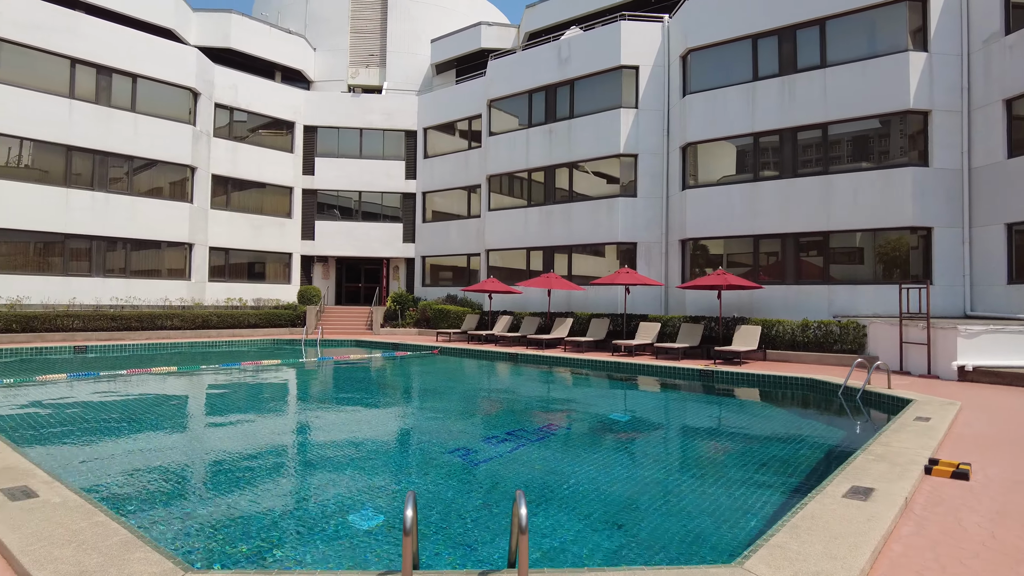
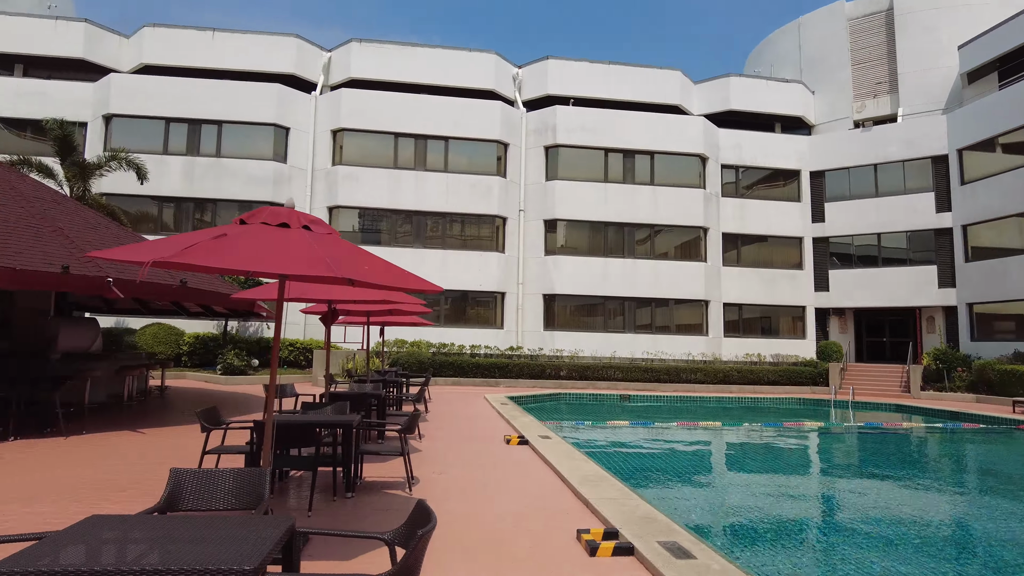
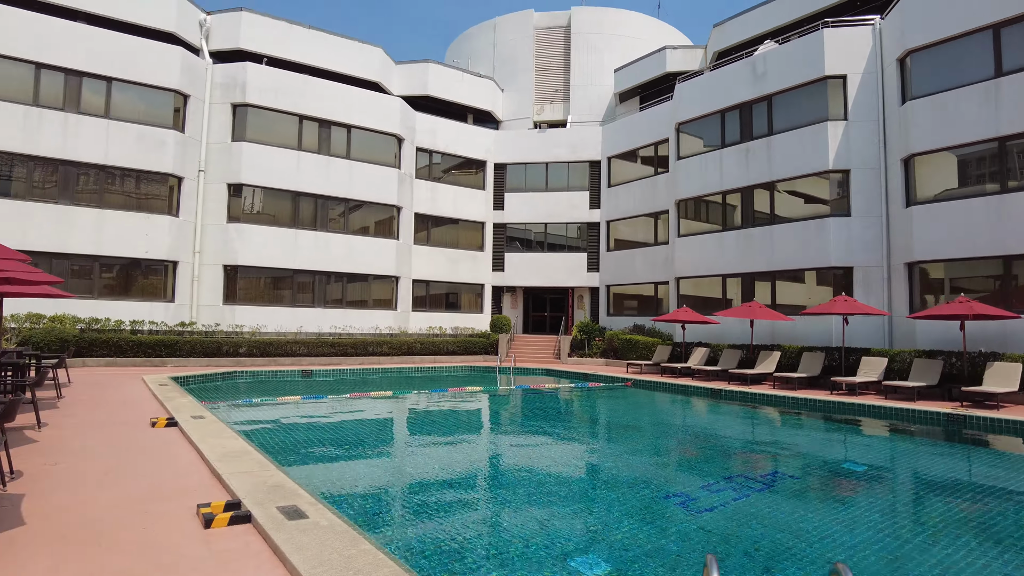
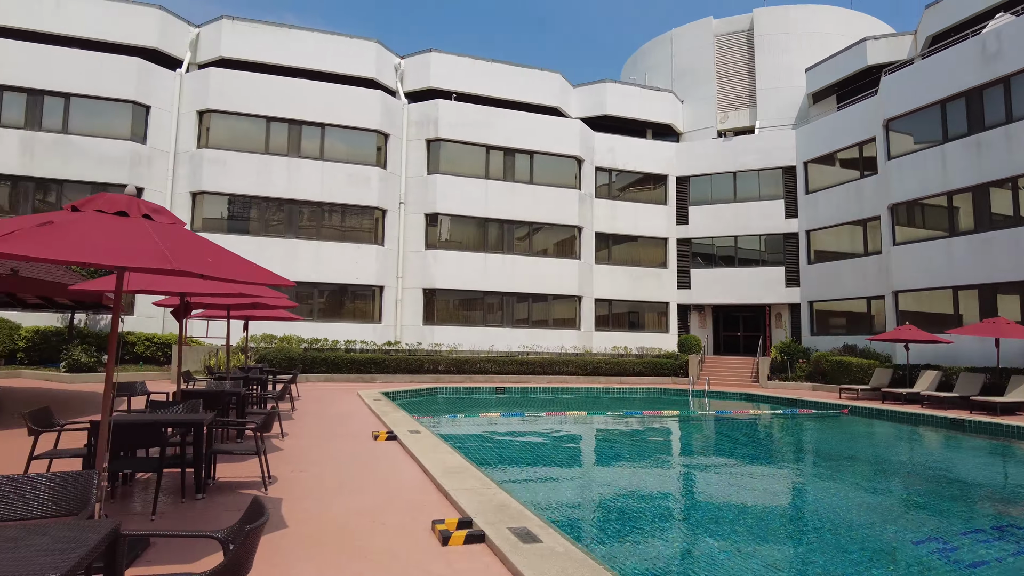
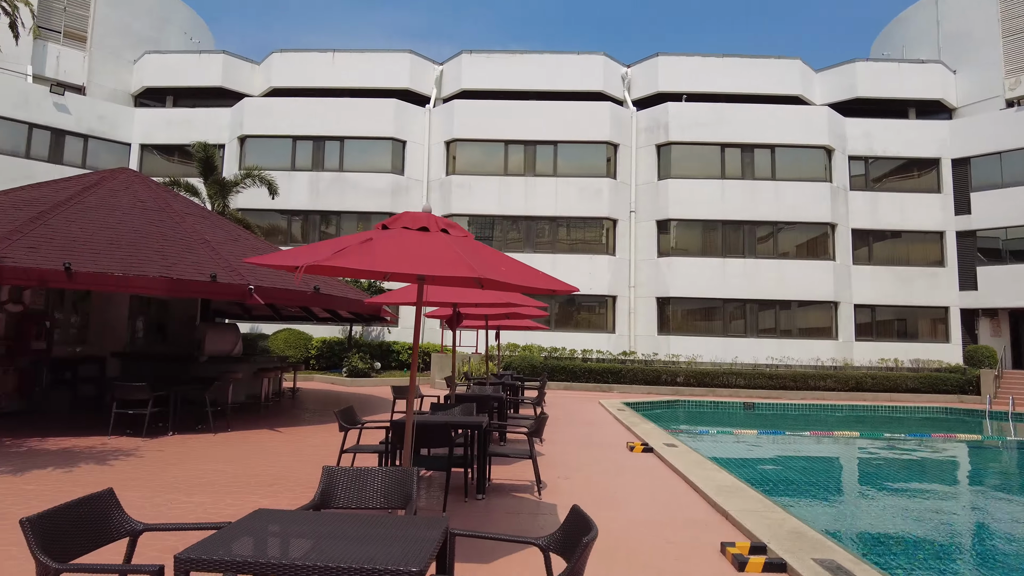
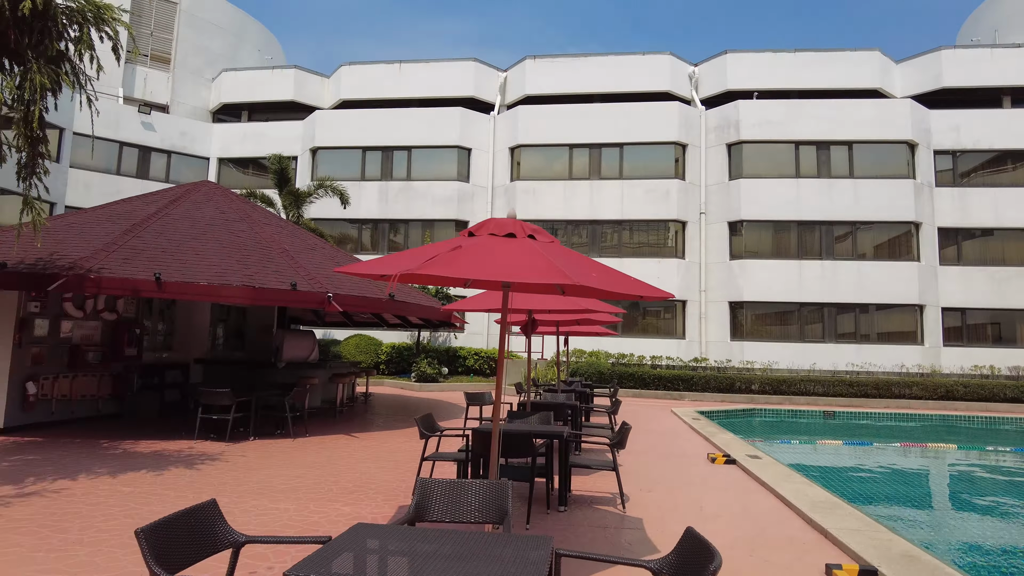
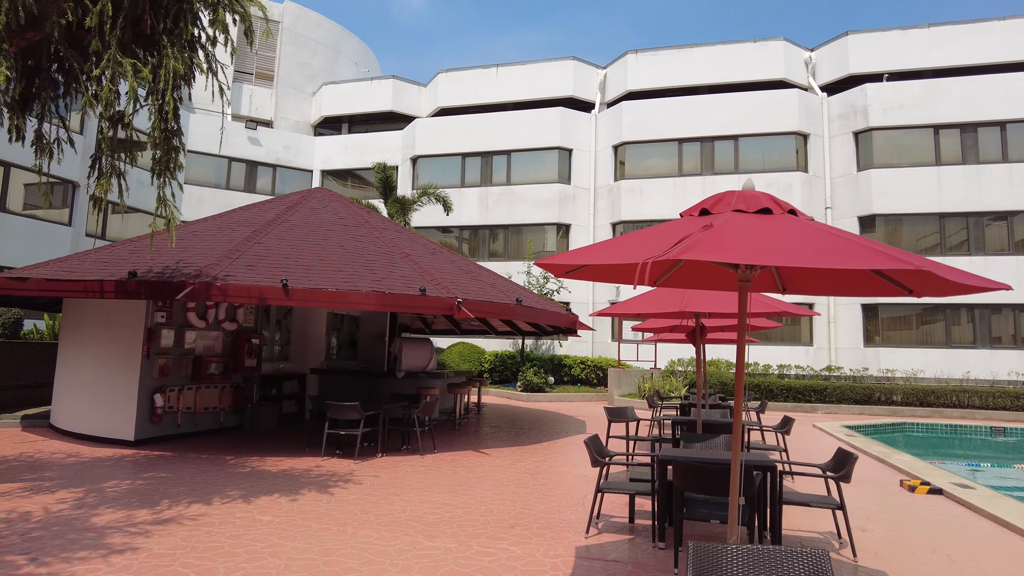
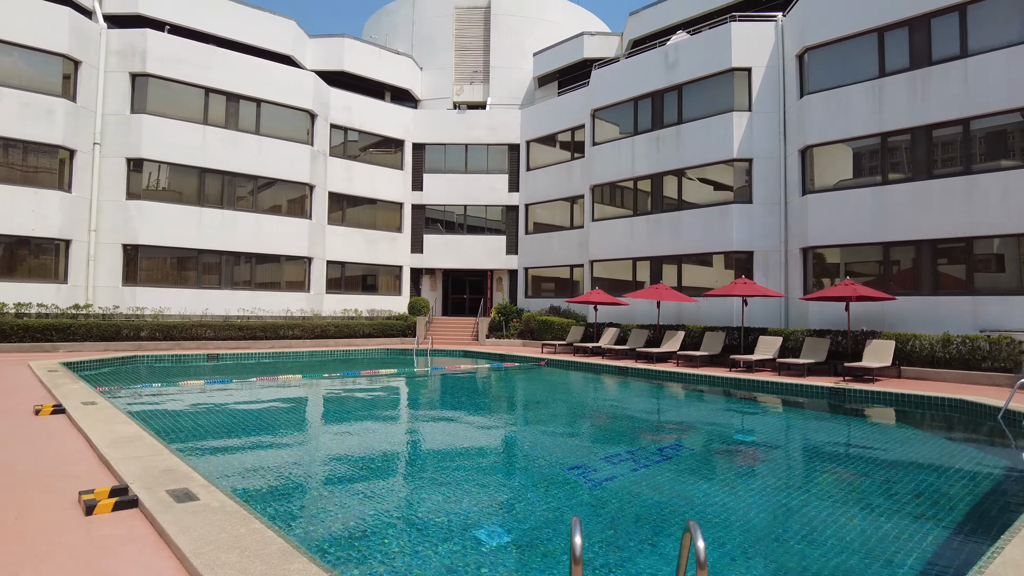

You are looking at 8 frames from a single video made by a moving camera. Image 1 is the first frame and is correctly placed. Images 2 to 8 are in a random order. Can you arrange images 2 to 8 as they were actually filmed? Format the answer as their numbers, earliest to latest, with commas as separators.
8, 3, 4, 2, 5, 6, 7
